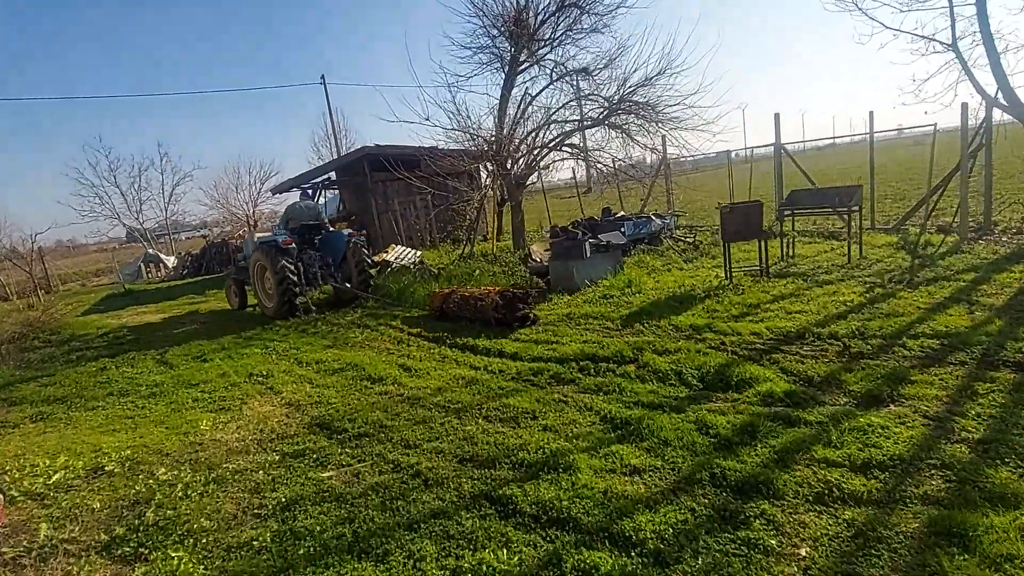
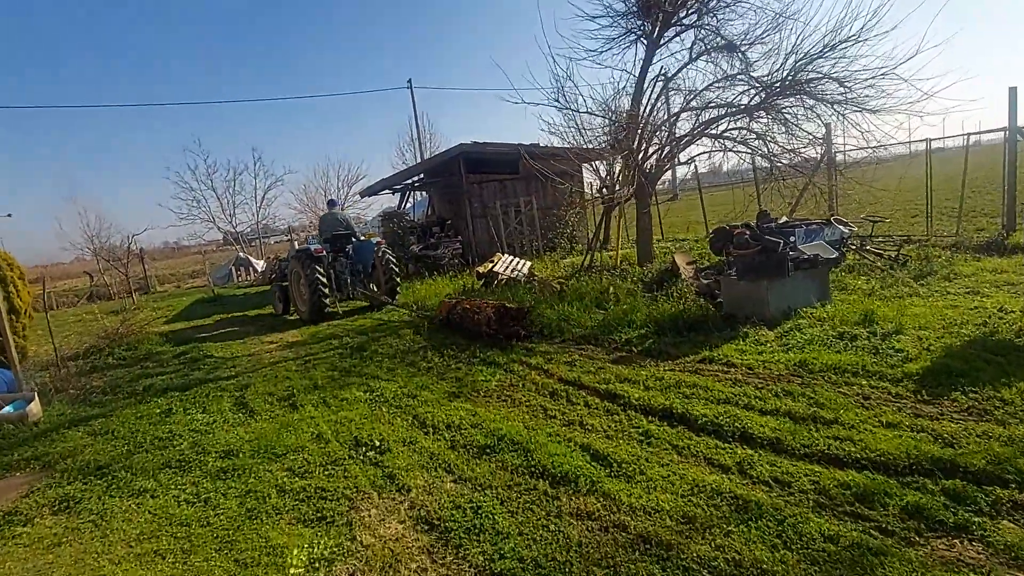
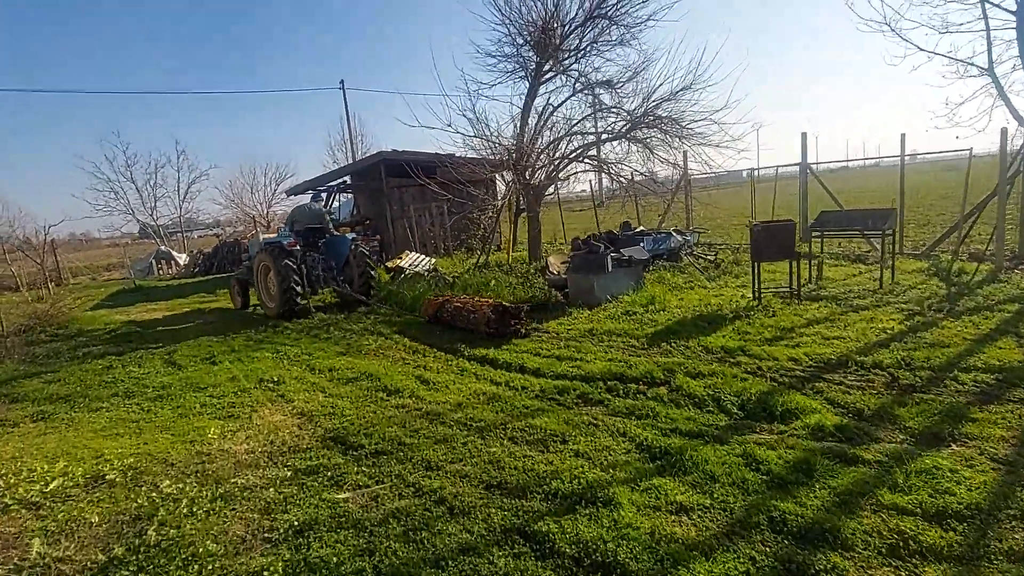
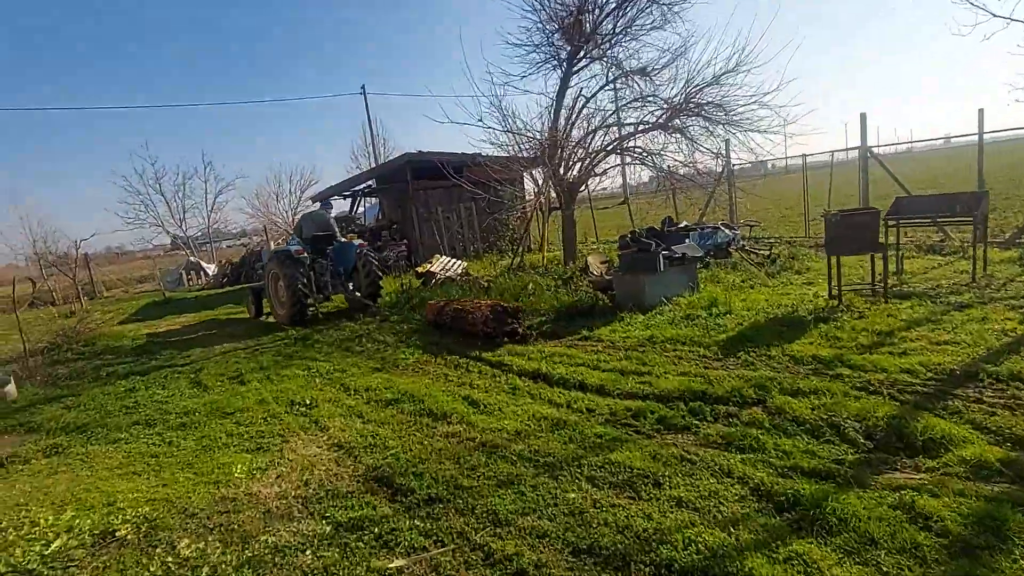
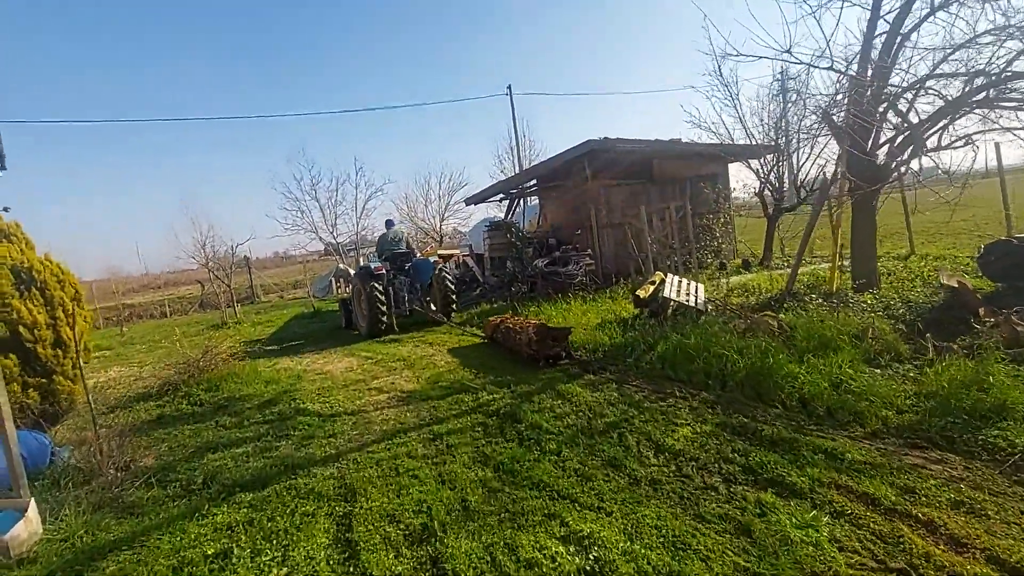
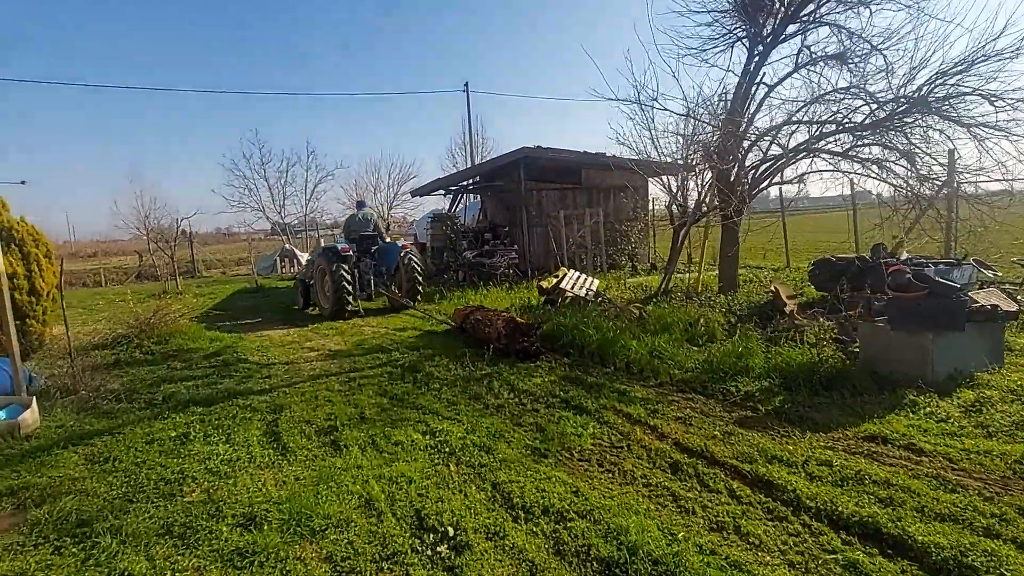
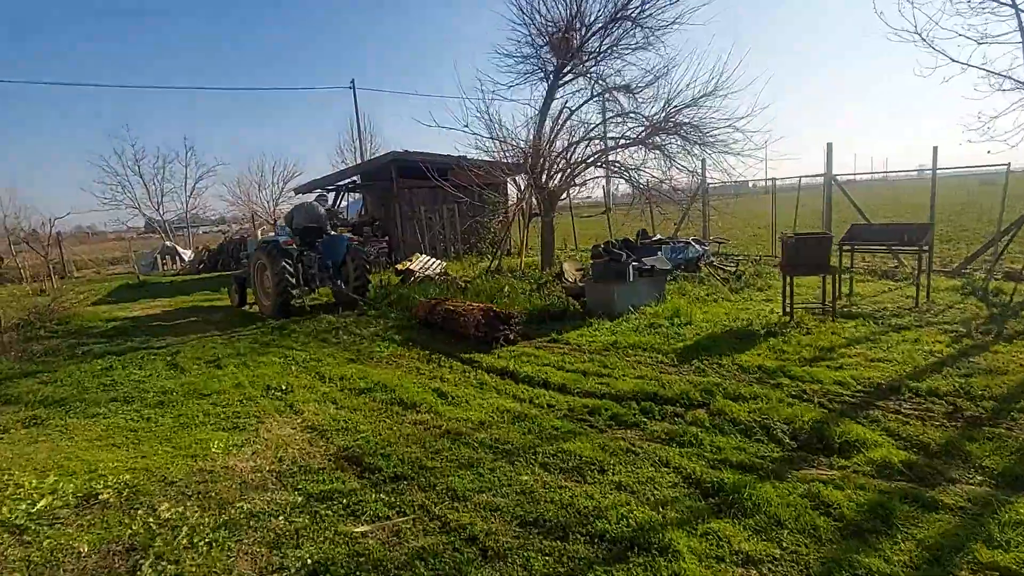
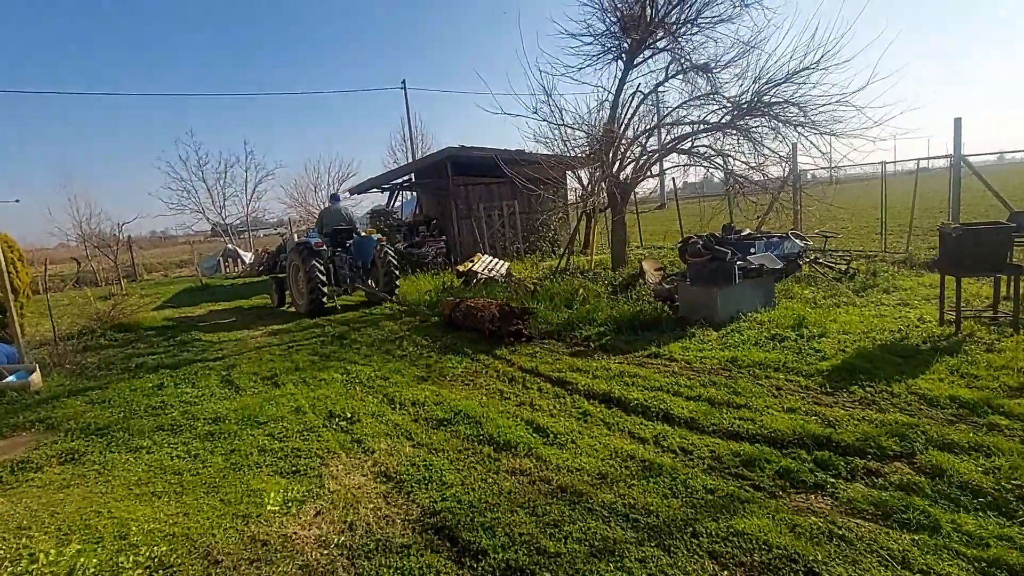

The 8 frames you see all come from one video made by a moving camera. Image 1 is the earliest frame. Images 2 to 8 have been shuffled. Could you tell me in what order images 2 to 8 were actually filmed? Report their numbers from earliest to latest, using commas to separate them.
3, 7, 4, 8, 2, 6, 5
